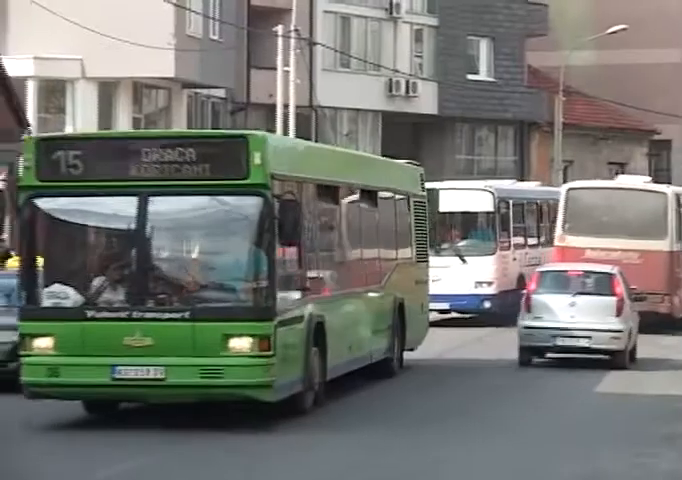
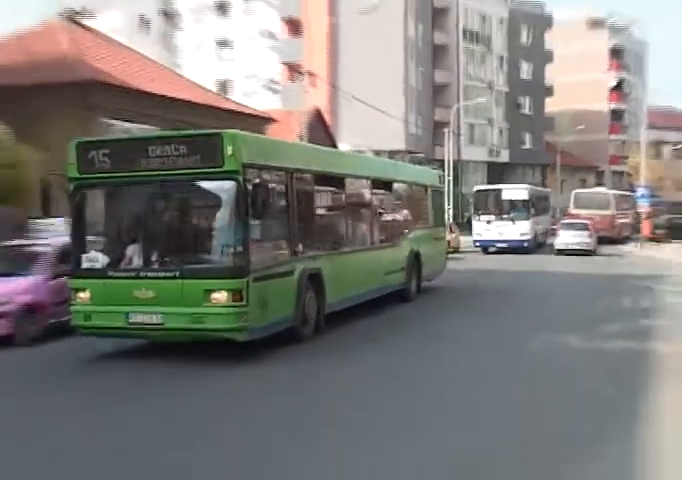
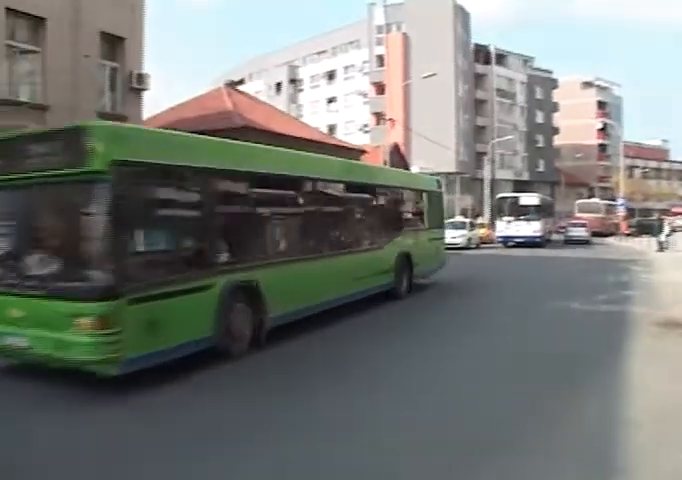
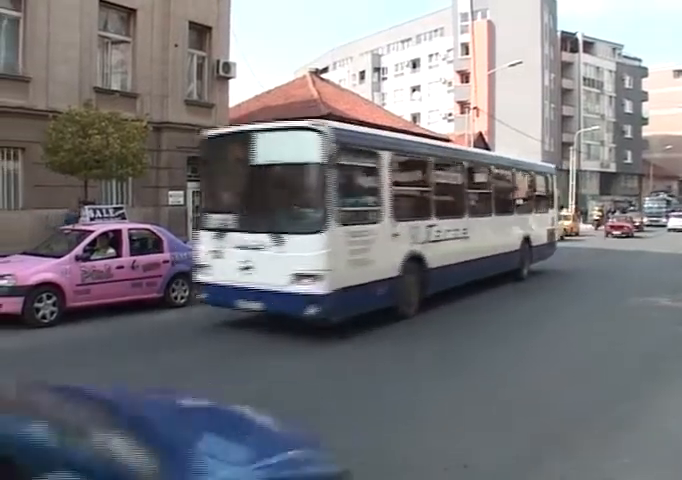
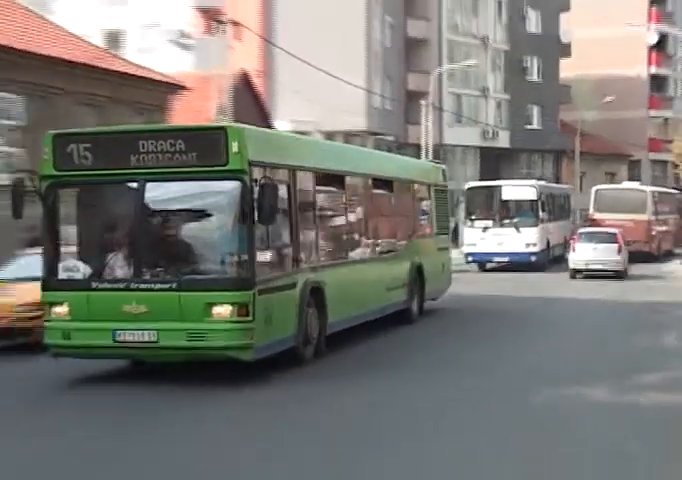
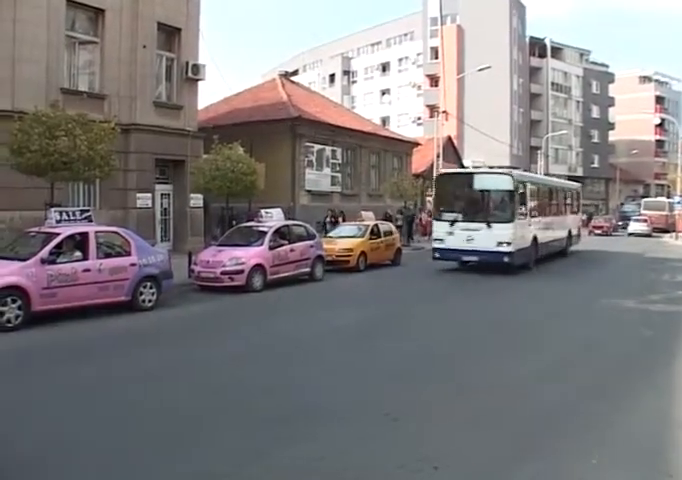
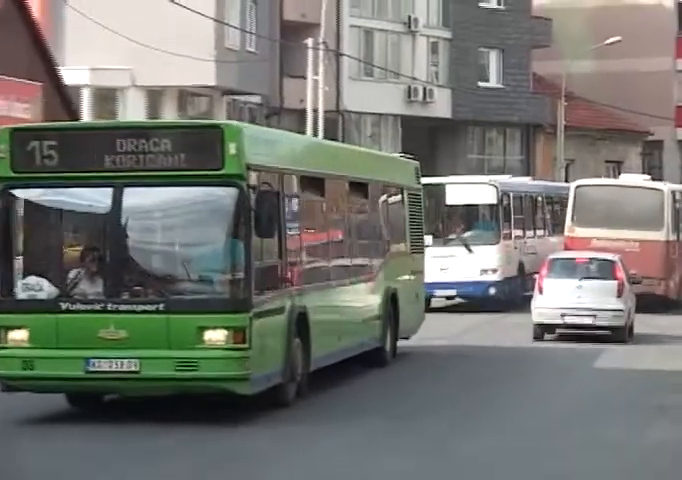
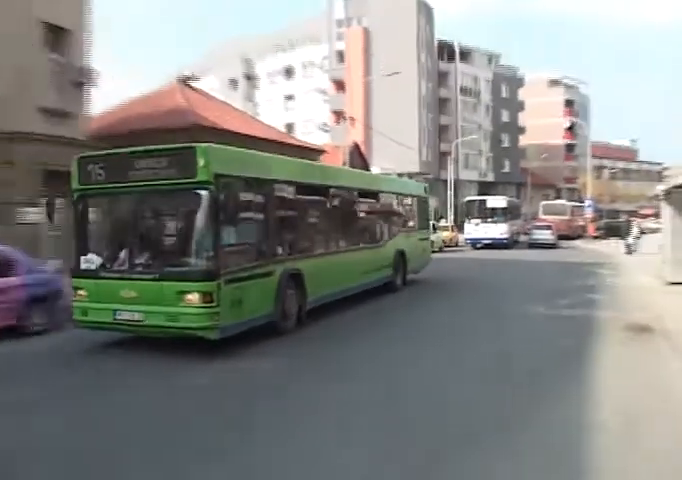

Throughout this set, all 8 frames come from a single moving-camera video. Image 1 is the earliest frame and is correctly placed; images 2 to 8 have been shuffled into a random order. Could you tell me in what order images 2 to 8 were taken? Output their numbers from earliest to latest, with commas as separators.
7, 5, 2, 8, 3, 6, 4
